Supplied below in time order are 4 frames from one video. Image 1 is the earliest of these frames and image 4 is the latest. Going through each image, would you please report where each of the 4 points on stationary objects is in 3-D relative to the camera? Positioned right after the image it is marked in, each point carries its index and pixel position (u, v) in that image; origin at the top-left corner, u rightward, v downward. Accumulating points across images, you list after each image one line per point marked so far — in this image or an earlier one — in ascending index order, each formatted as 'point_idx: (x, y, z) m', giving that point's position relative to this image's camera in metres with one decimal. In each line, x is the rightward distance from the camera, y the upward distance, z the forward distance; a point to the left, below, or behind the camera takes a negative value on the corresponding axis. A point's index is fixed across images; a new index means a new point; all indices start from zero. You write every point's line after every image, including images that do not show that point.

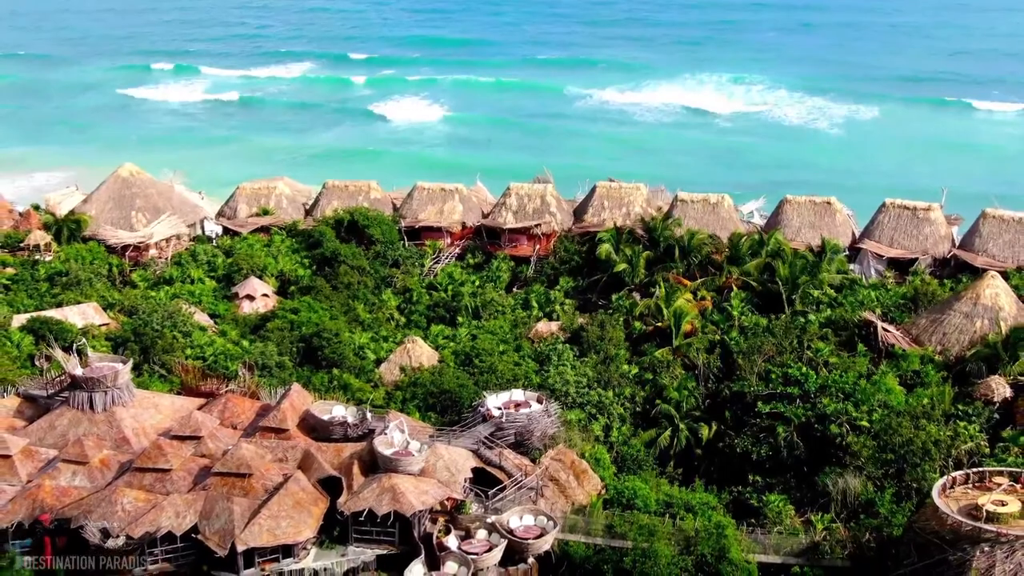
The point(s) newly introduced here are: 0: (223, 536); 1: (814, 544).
0: (-3.8, -3.2, +12.9) m
1: (+4.4, -3.7, +14.3) m
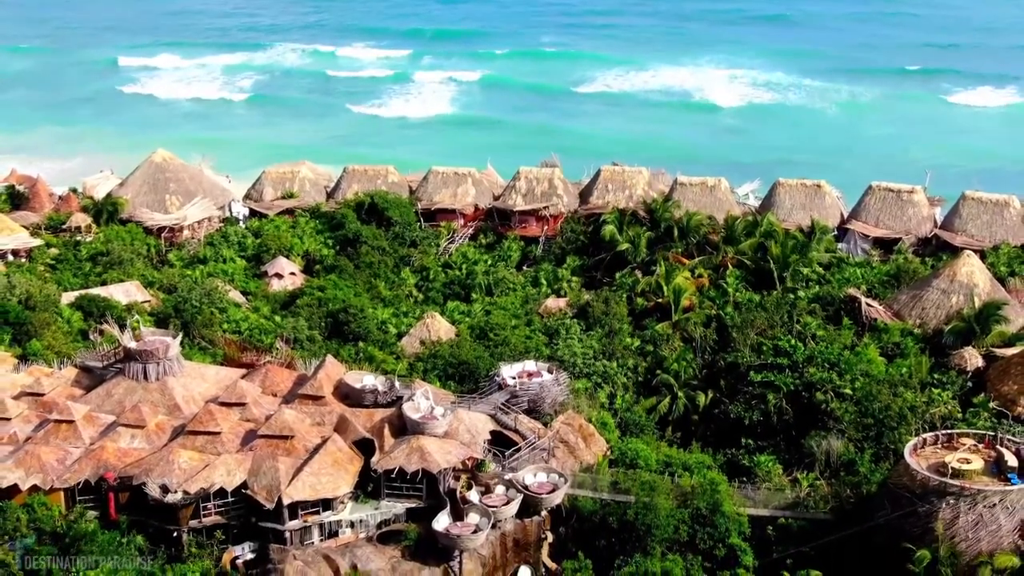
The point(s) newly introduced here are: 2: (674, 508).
0: (-3.5, -3.0, +14.5) m
1: (+4.6, -3.4, +15.8) m
2: (+2.5, -3.4, +15.2) m
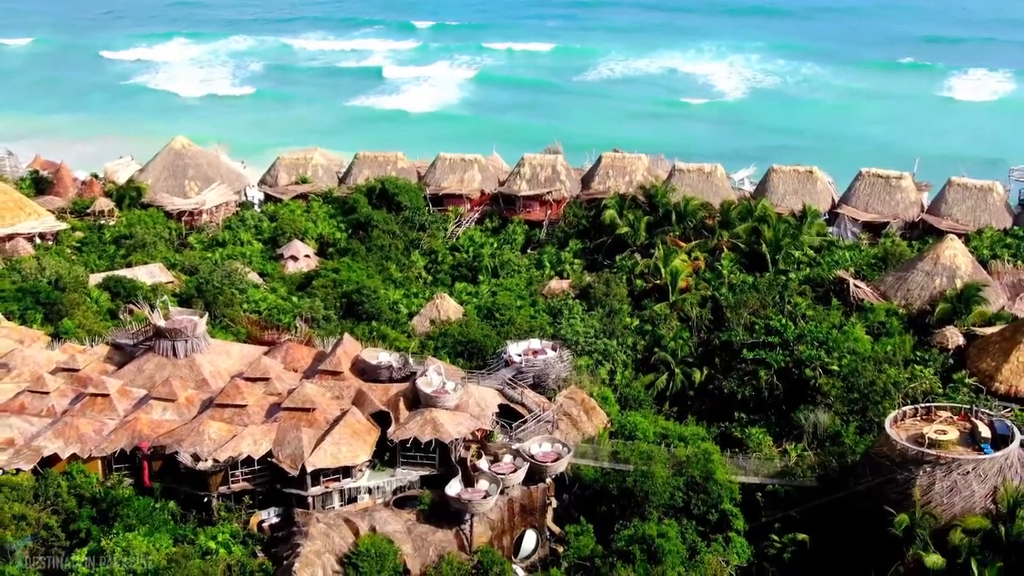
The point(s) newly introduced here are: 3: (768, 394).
0: (-3.4, -2.7, +15.5) m
1: (+4.7, -3.1, +16.9) m
2: (+2.6, -3.1, +16.3) m
3: (+4.9, -2.0, +18.8) m
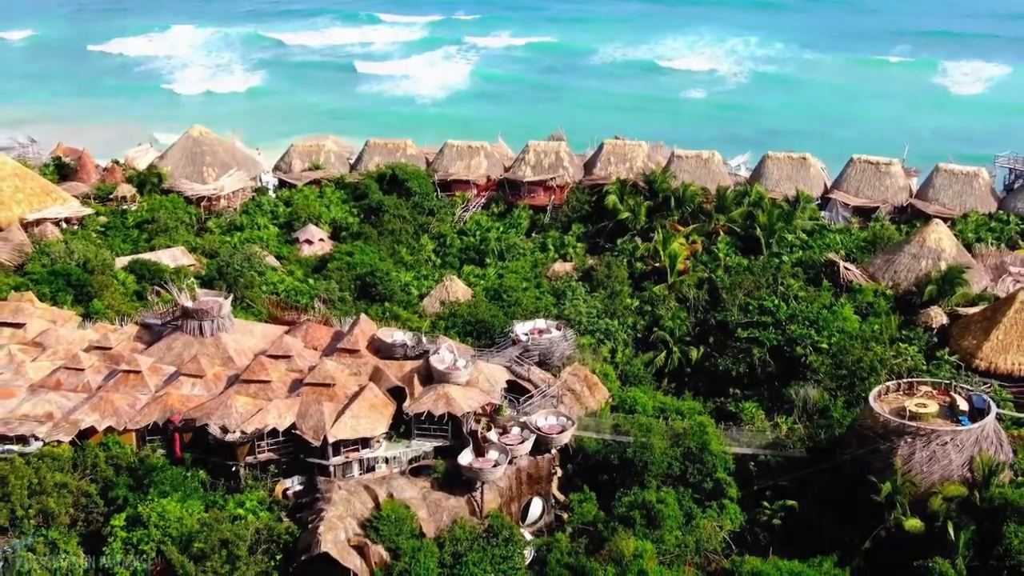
0: (-3.3, -2.4, +16.6) m
1: (+4.9, -2.8, +18.1) m
2: (+2.8, -2.8, +17.4) m
3: (+5.0, -1.7, +19.9) m
